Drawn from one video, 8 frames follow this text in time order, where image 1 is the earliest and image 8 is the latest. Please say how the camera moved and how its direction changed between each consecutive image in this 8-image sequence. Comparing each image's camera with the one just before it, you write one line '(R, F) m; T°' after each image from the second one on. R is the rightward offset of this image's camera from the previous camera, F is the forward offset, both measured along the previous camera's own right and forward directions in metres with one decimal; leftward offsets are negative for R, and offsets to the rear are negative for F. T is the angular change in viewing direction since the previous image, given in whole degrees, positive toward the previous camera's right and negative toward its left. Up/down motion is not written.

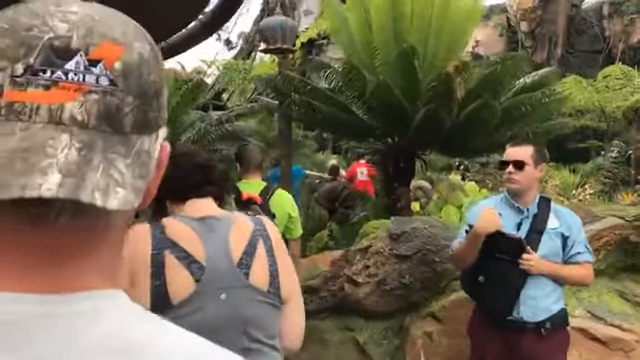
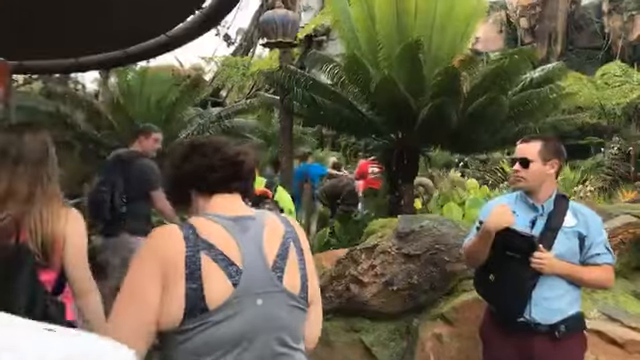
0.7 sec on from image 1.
(-0.1, +0.2) m; 0°
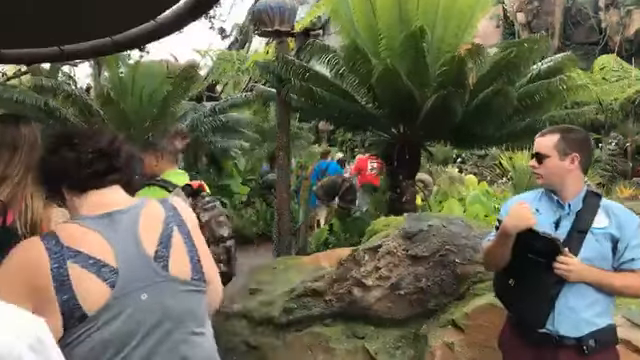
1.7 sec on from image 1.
(0.0, +0.4) m; 0°
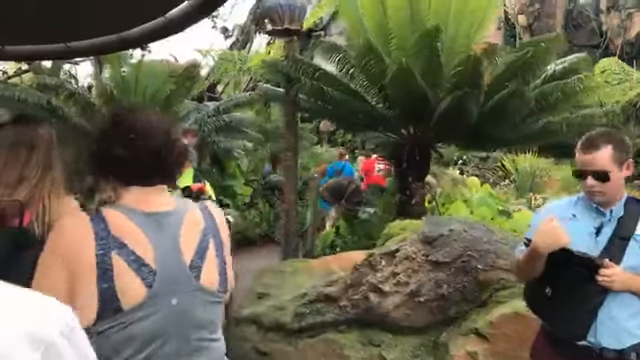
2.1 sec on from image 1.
(-0.2, +0.2) m; 0°
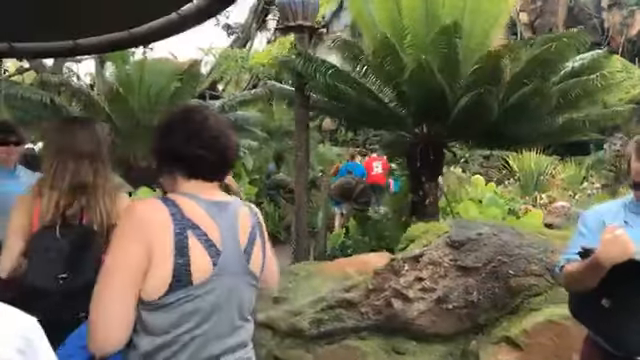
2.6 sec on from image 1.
(-0.2, +0.2) m; 0°
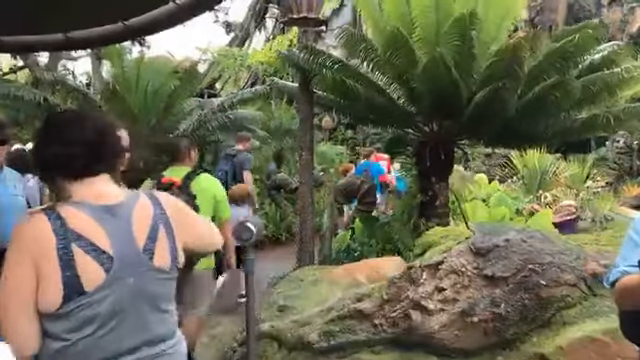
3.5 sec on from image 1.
(-0.1, +0.4) m; 0°
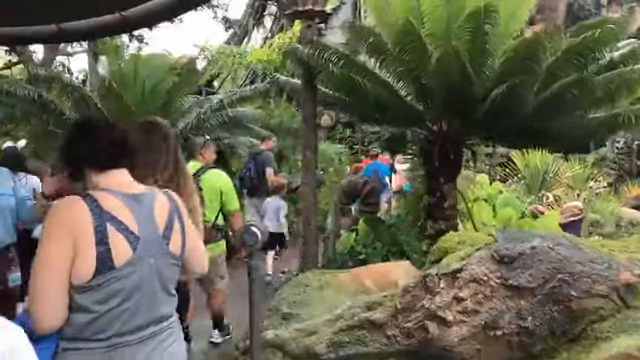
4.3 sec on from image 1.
(-0.1, +0.3) m; 0°
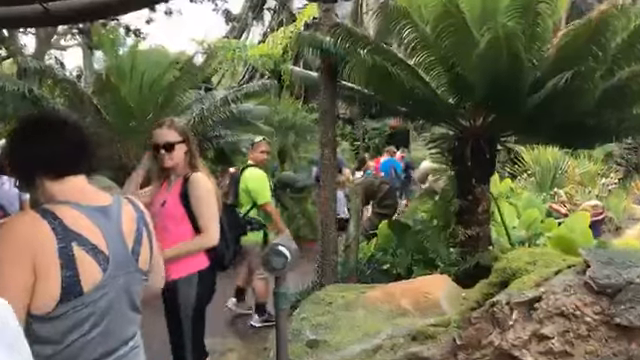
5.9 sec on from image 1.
(-0.3, +0.8) m; 0°
